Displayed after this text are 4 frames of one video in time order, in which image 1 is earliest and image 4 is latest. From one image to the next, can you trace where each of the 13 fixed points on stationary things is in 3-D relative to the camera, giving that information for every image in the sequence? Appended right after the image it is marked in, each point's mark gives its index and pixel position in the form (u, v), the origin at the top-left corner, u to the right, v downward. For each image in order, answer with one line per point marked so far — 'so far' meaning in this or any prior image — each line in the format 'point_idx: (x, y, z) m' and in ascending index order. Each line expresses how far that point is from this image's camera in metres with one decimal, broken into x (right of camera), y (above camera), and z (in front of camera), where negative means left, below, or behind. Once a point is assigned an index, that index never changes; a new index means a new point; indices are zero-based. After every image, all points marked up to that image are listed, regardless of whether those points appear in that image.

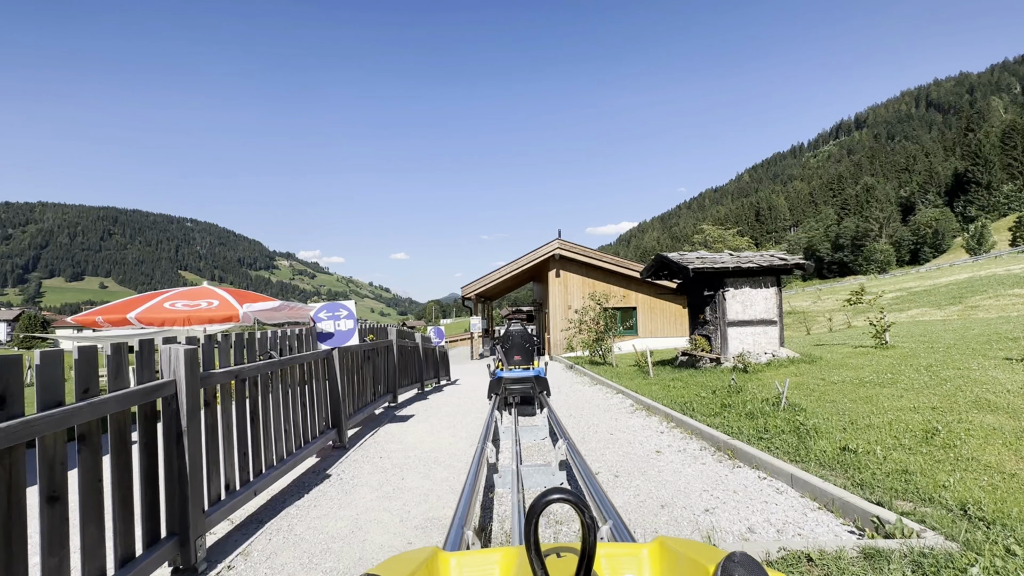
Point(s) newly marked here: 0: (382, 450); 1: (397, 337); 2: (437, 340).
0: (-1.5, -1.9, +6.0) m
1: (-2.1, -0.9, +9.3) m
2: (-2.4, -1.7, +16.6) m
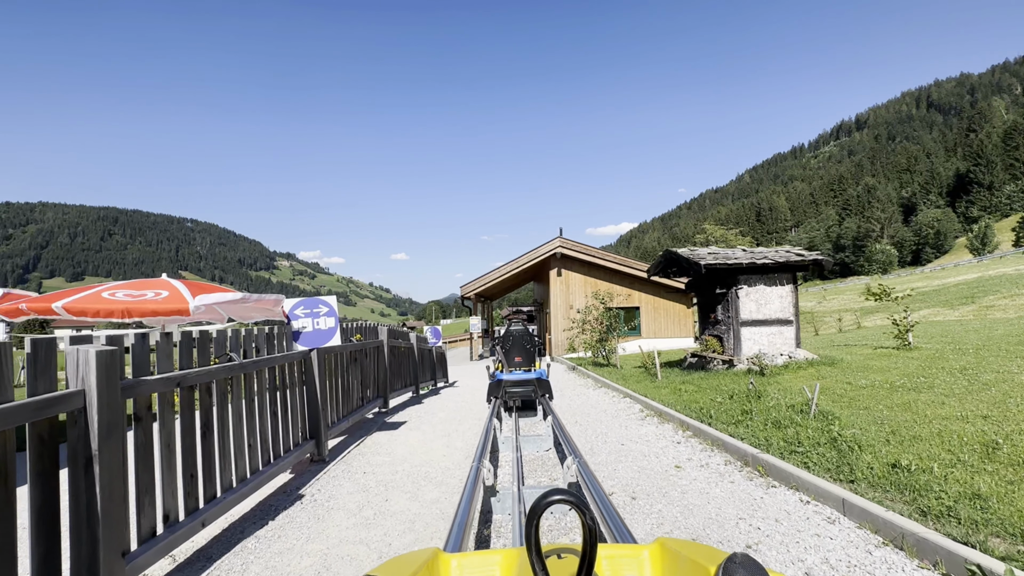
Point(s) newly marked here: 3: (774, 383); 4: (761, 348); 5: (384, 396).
0: (-1.5, -1.8, +5.4) m
1: (-2.1, -0.8, +8.6) m
2: (-2.4, -1.6, +16.0) m
3: (+4.4, -1.6, +8.7) m
4: (+5.3, -1.3, +11.1) m
5: (-2.0, -1.7, +8.2) m
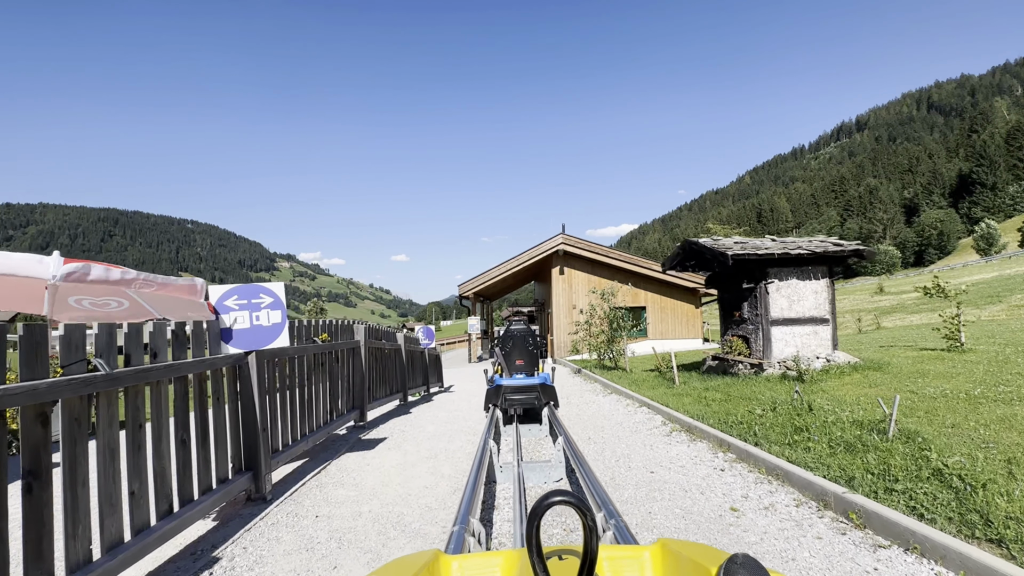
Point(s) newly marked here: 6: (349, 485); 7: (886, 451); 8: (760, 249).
0: (-1.5, -1.7, +4.1) m
1: (-2.1, -0.7, +7.4) m
2: (-2.4, -1.5, +14.7) m
3: (+4.4, -1.5, +7.4) m
4: (+5.3, -1.2, +9.8) m
5: (-2.0, -1.6, +7.0) m
6: (-1.4, -1.7, +4.6) m
7: (+3.3, -1.4, +4.5) m
8: (+4.7, +0.7, +9.8) m
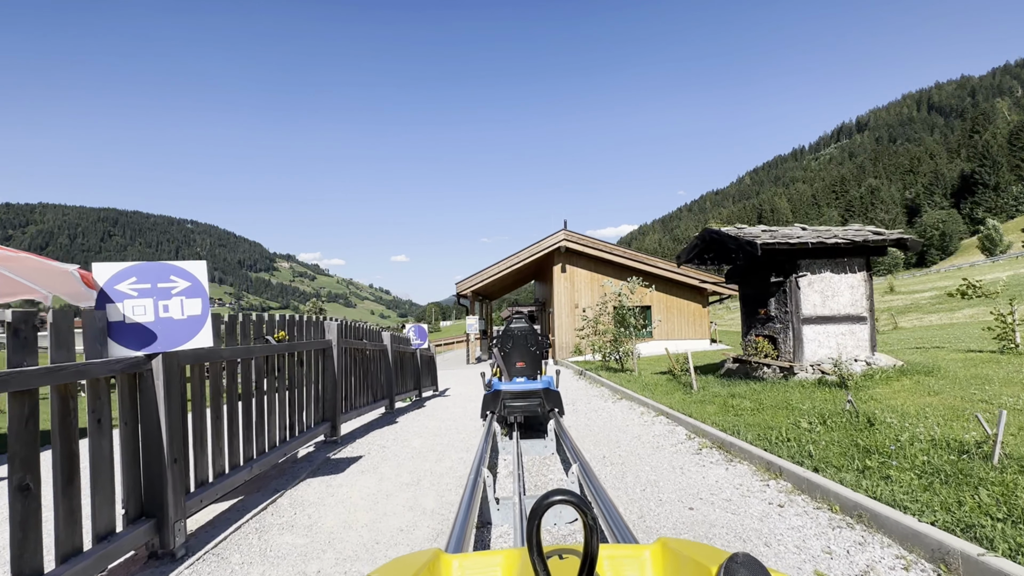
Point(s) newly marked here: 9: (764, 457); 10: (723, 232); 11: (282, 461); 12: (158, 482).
0: (-1.5, -1.6, +3.0) m
1: (-2.1, -0.6, +6.3) m
2: (-2.4, -1.4, +13.6) m
3: (+4.4, -1.4, +6.4) m
4: (+5.3, -1.1, +8.7) m
5: (-2.0, -1.5, +5.9) m
6: (-1.4, -1.6, +3.5) m
7: (+3.3, -1.3, +3.5) m
8: (+4.7, +0.8, +8.8) m
9: (+2.3, -1.5, +4.7) m
10: (+3.8, +1.0, +9.4) m
11: (-2.1, -1.6, +4.8) m
12: (-2.0, -1.1, +2.9) m
